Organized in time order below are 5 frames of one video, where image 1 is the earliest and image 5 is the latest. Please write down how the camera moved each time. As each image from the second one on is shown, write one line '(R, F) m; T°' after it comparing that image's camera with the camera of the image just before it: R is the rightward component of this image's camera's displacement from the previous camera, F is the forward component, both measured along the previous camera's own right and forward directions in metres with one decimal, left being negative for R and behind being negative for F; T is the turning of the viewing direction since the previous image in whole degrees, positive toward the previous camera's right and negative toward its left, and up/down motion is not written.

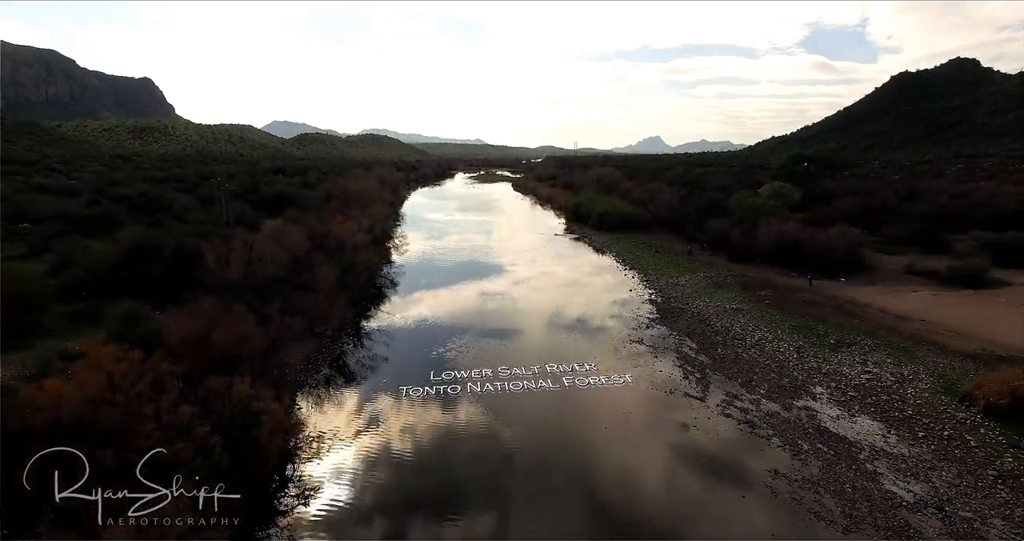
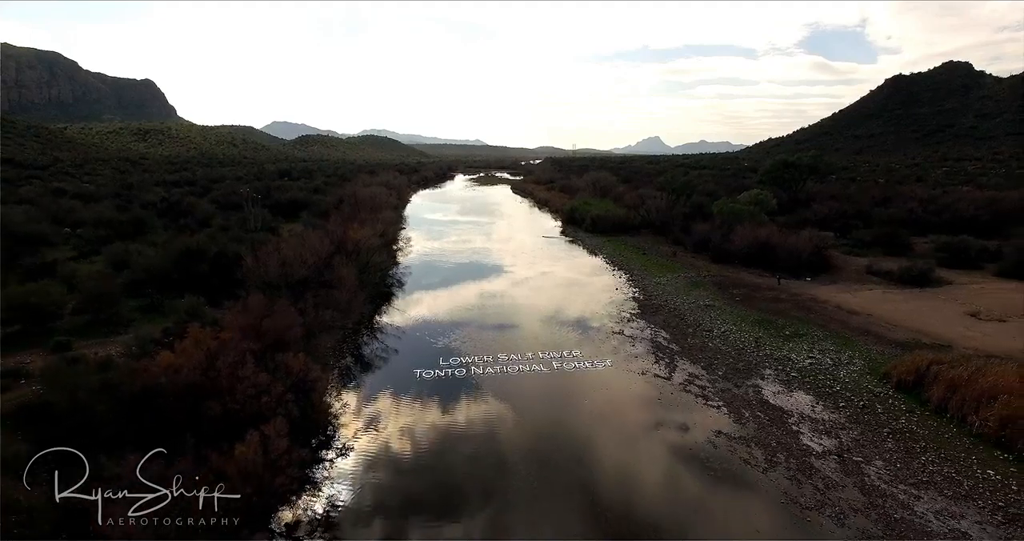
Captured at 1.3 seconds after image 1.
(0.0, -0.8) m; 0°
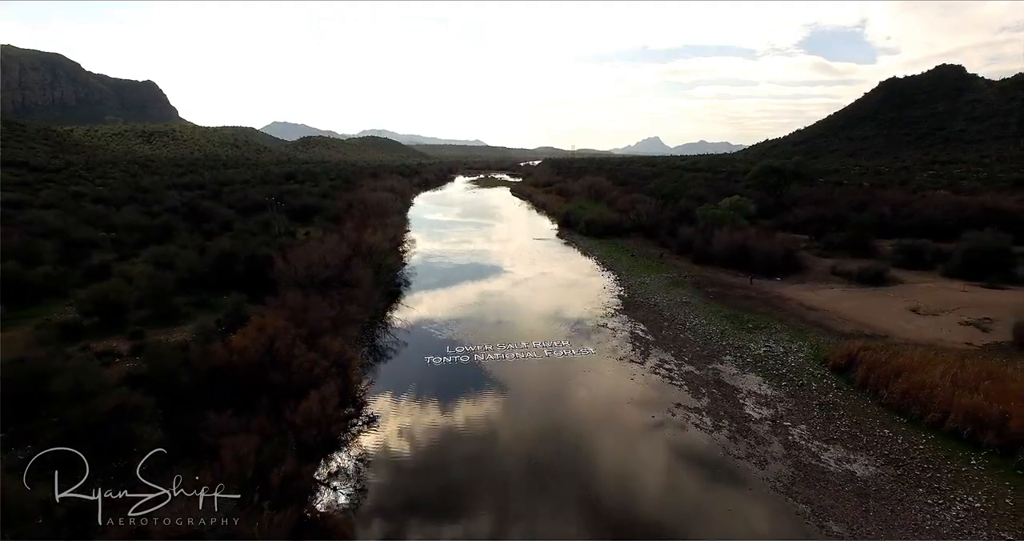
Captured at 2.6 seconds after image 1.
(0.0, -0.8) m; 0°
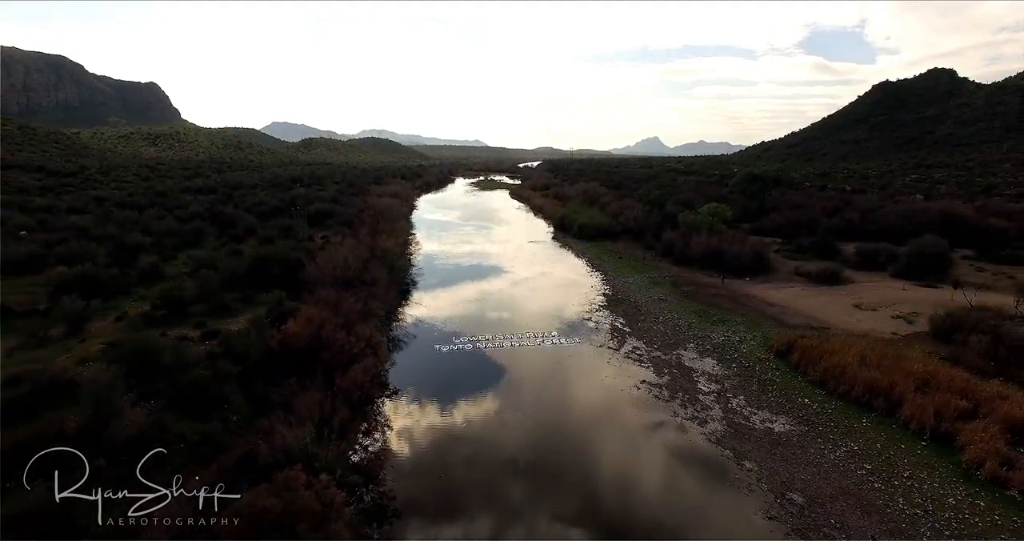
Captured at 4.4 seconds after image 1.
(0.0, -1.1) m; 0°
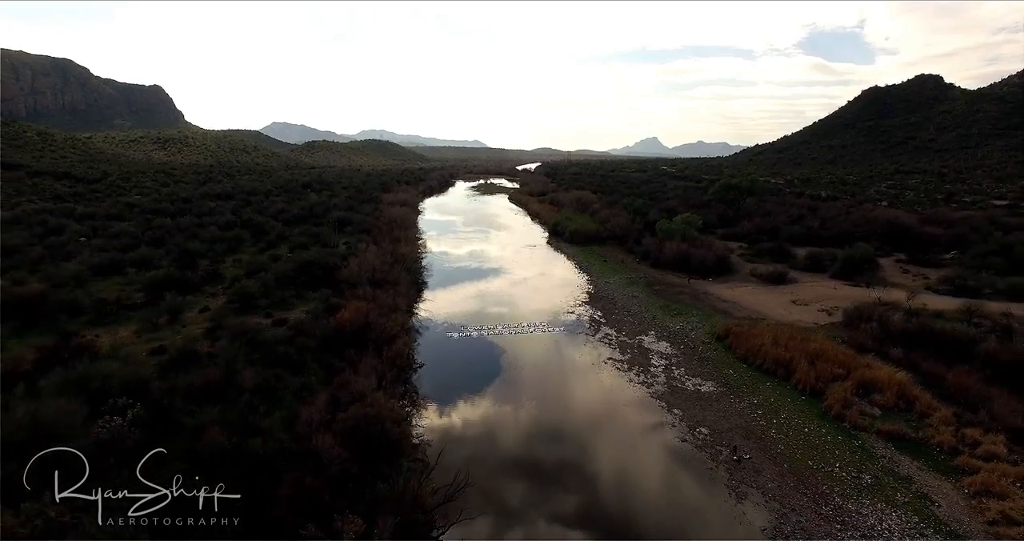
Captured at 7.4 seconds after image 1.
(0.0, -1.7) m; 0°
